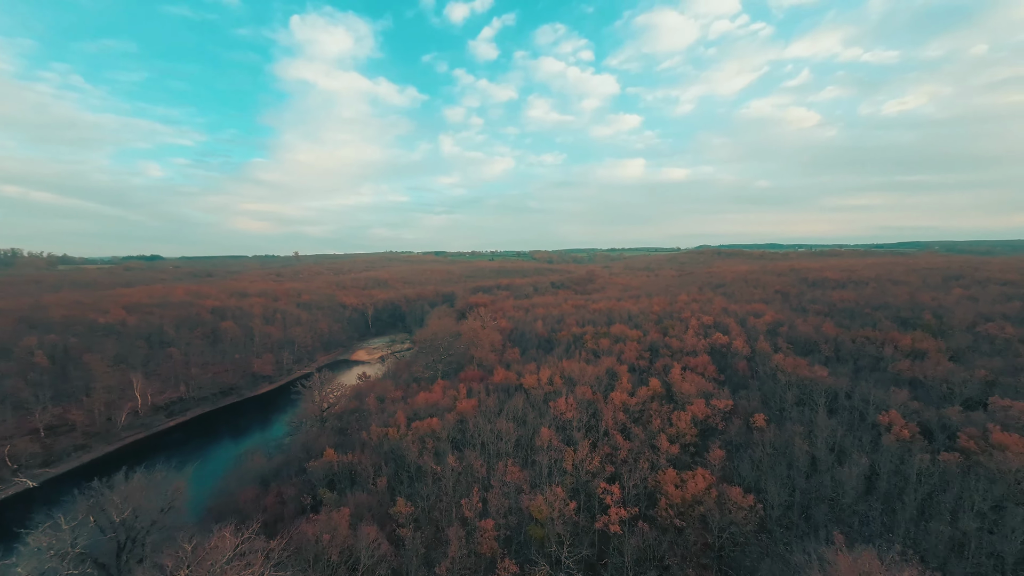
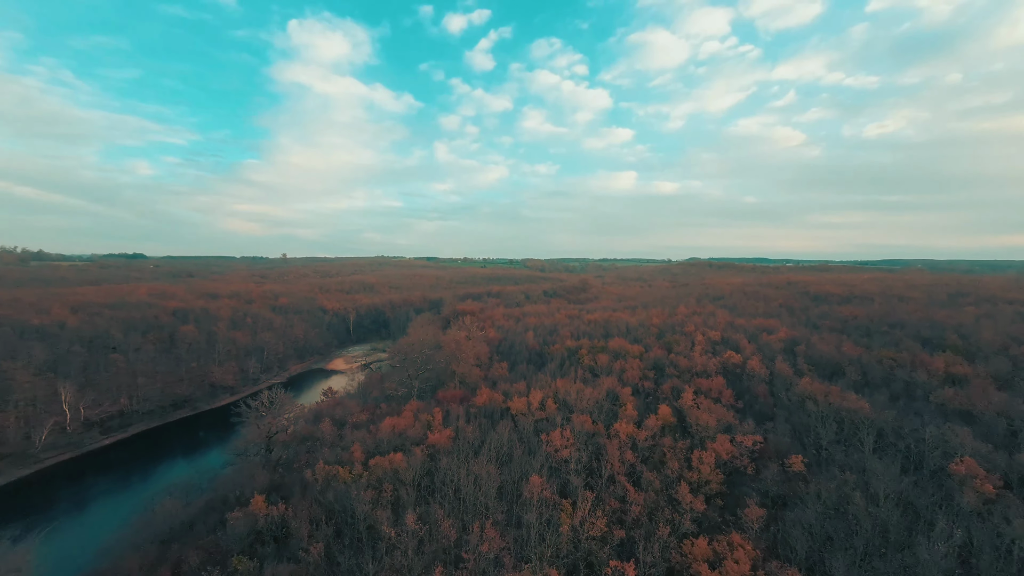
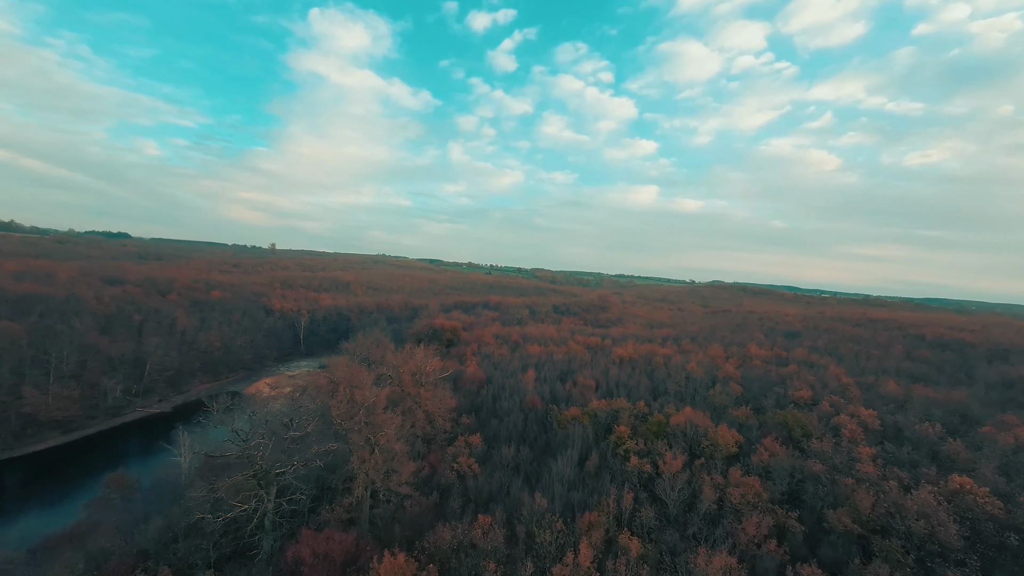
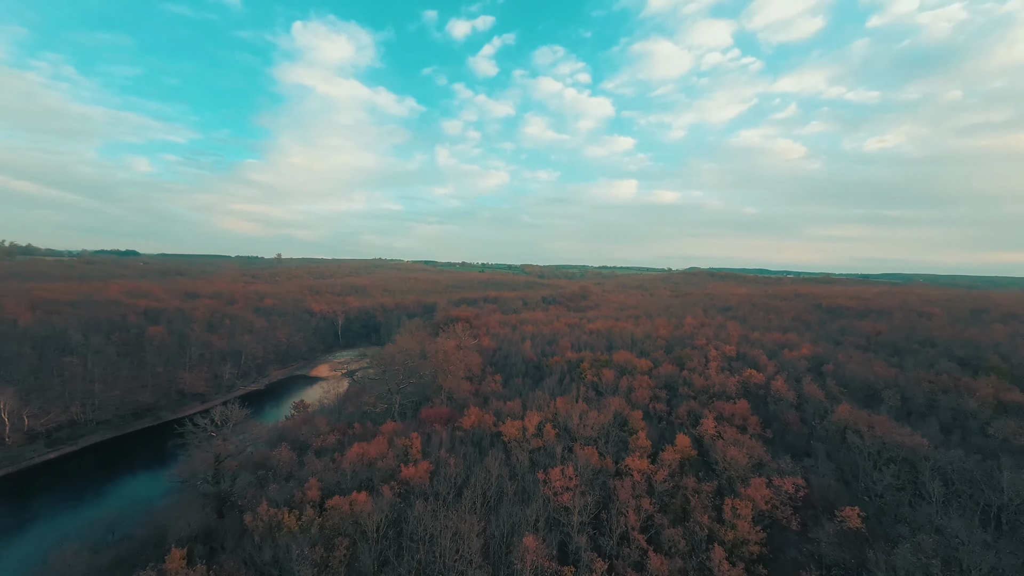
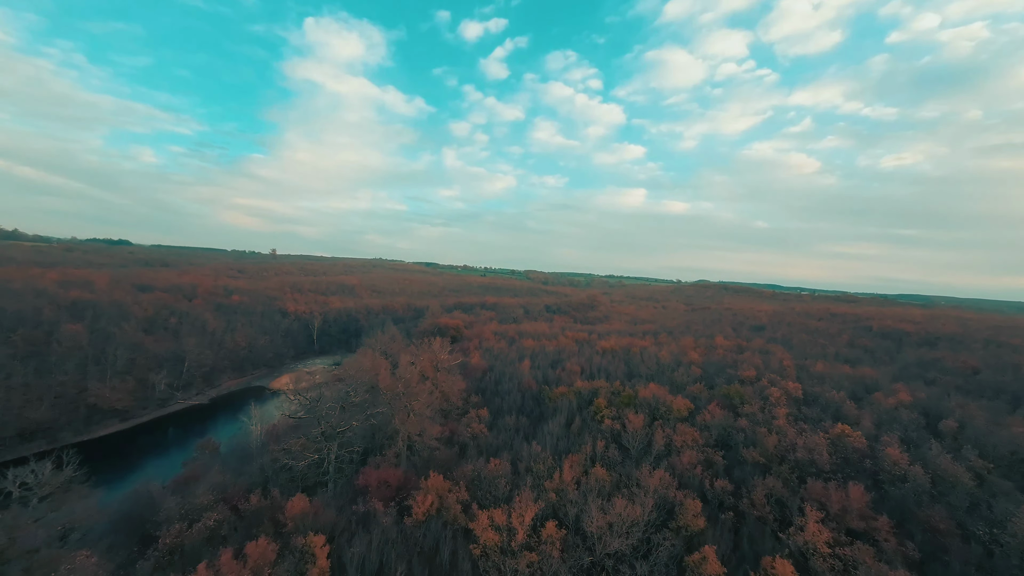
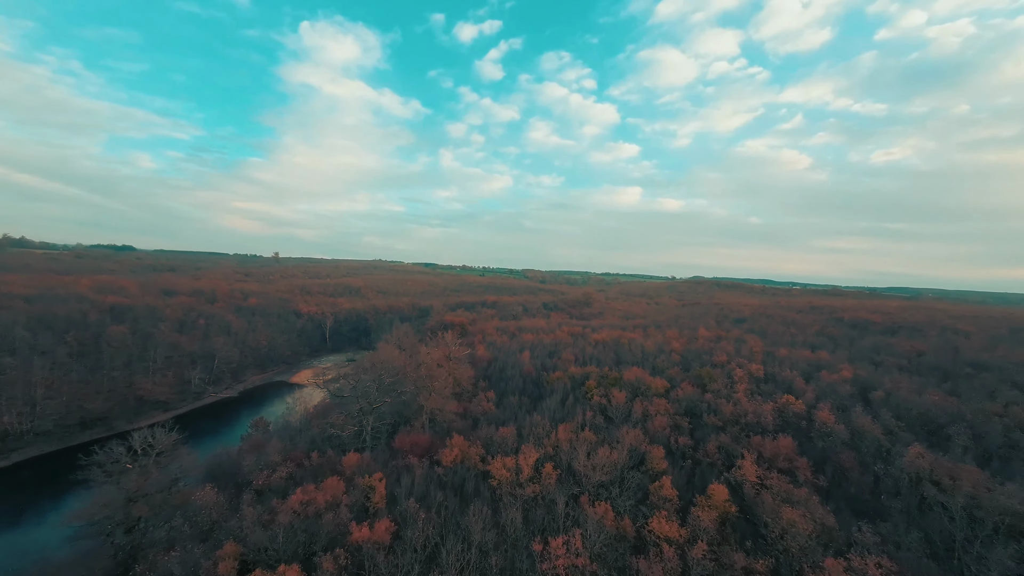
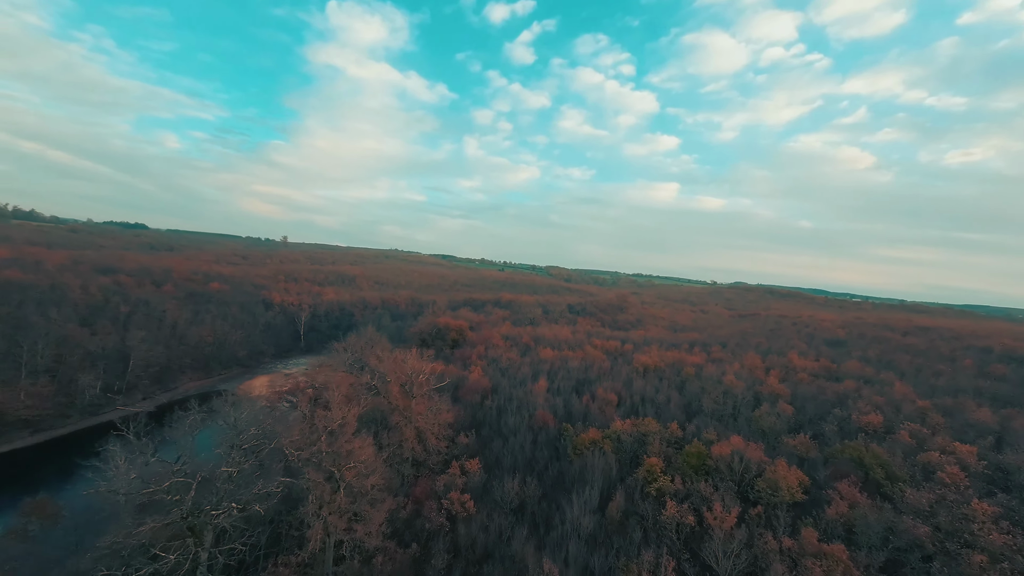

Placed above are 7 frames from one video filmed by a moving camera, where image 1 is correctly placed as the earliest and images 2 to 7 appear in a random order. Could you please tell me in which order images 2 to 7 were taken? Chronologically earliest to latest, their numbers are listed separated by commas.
2, 4, 6, 5, 3, 7
